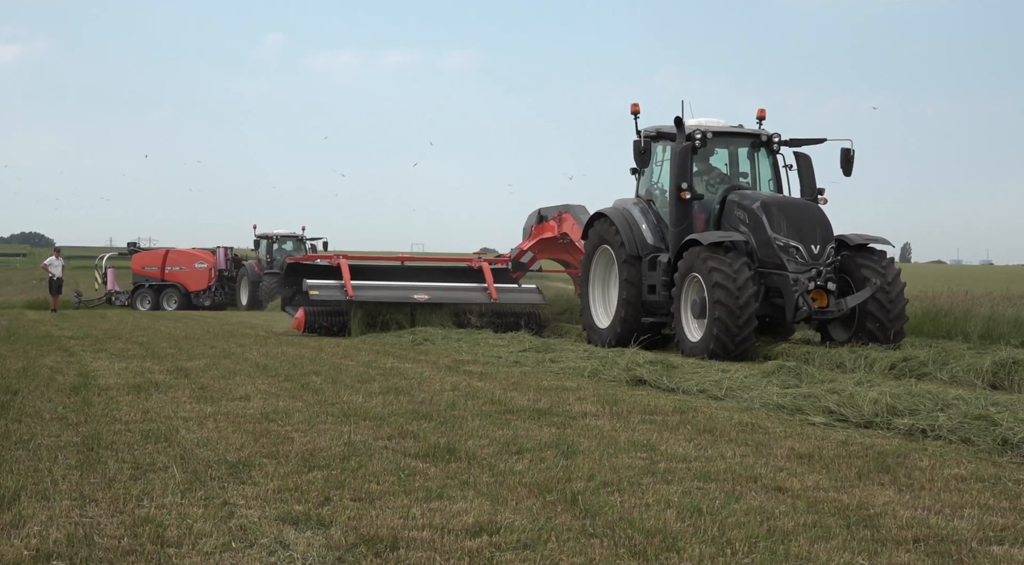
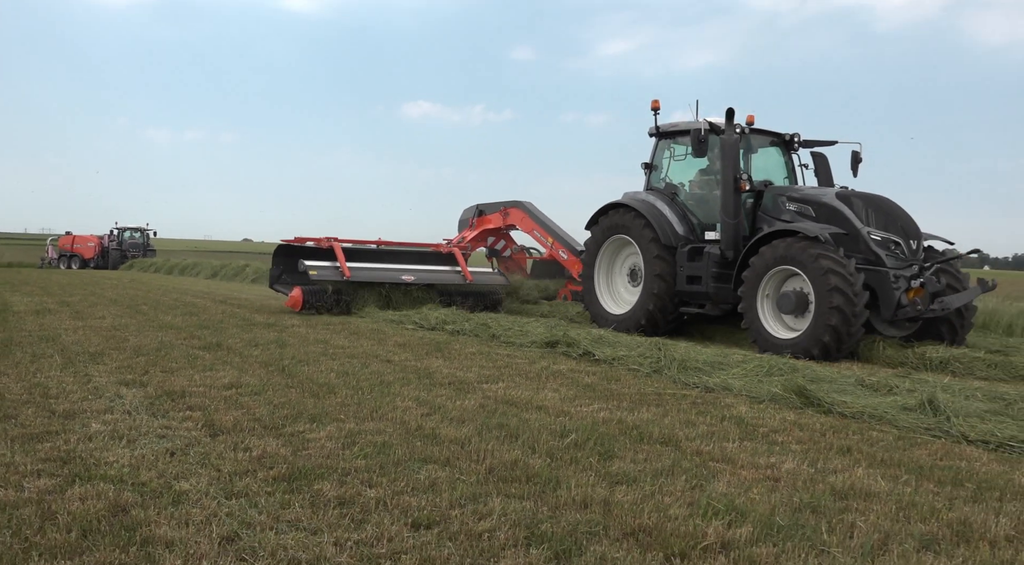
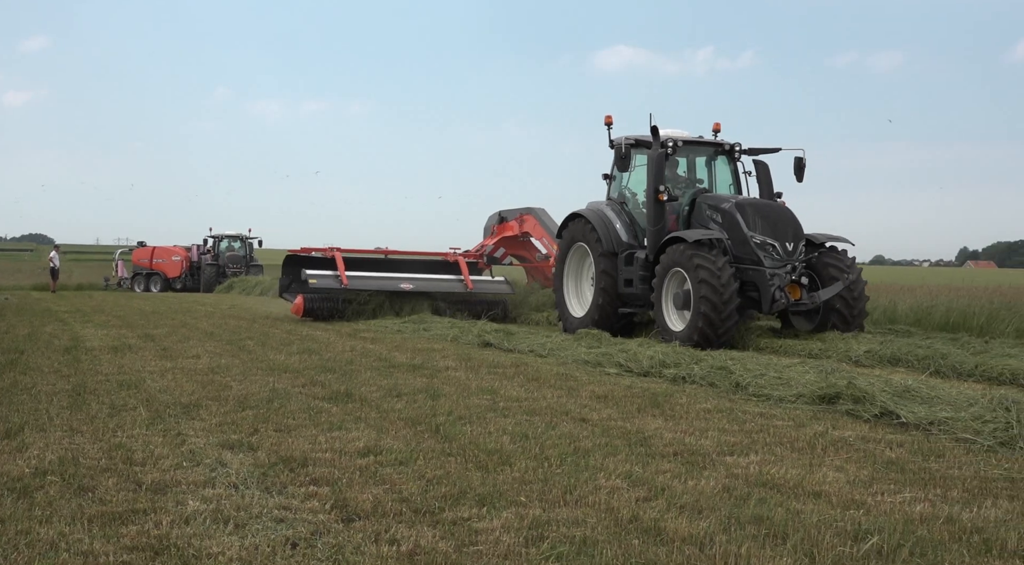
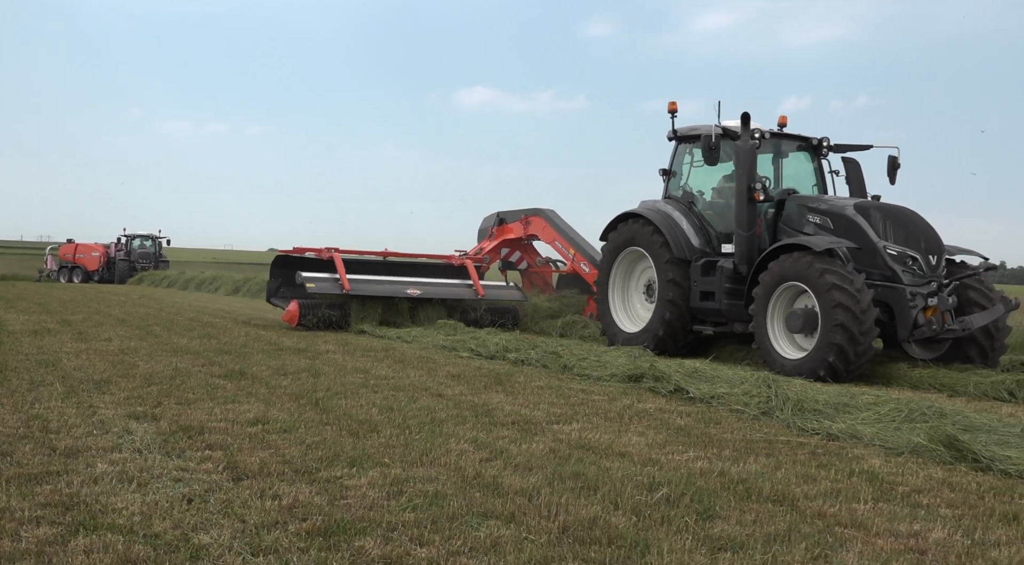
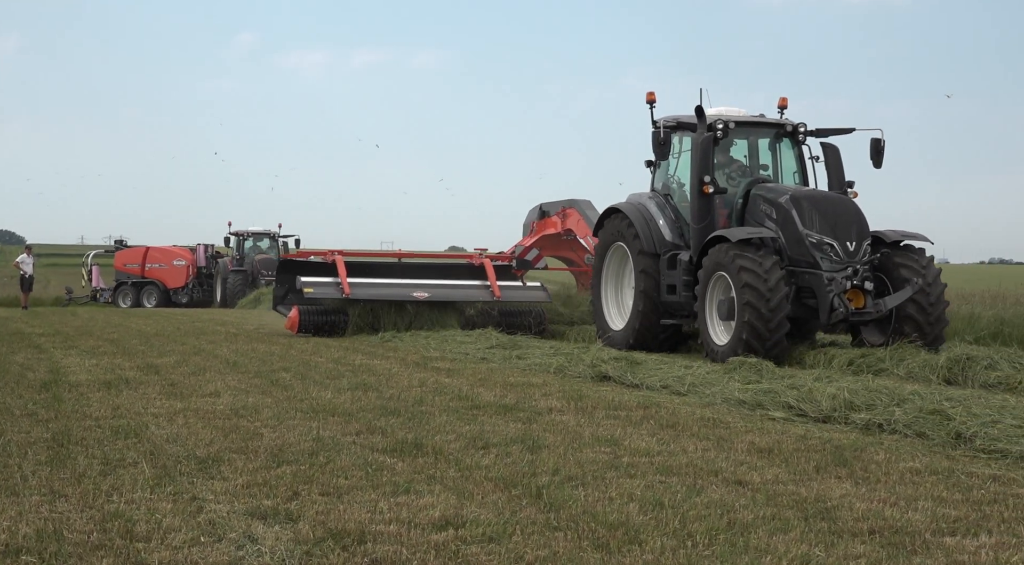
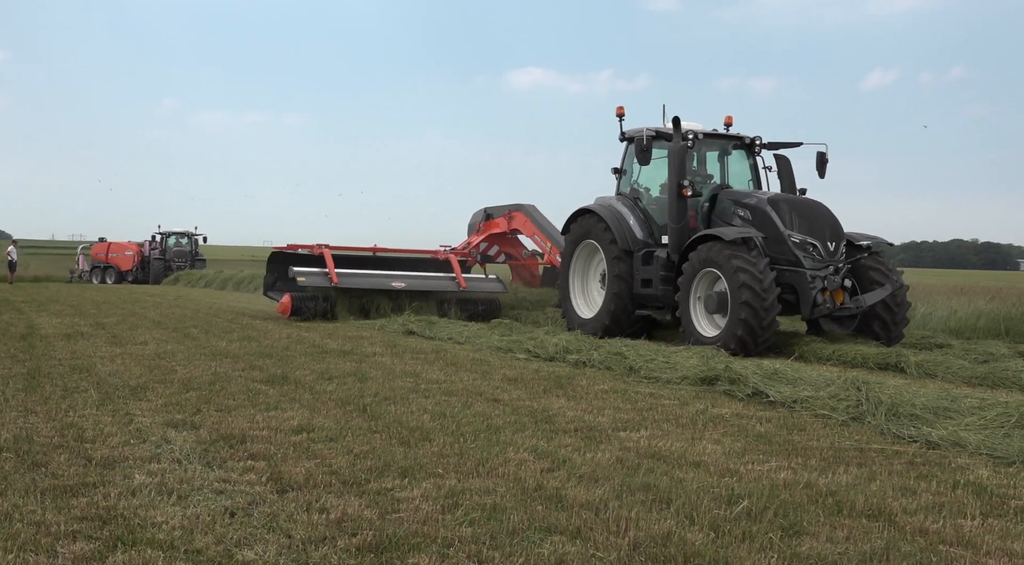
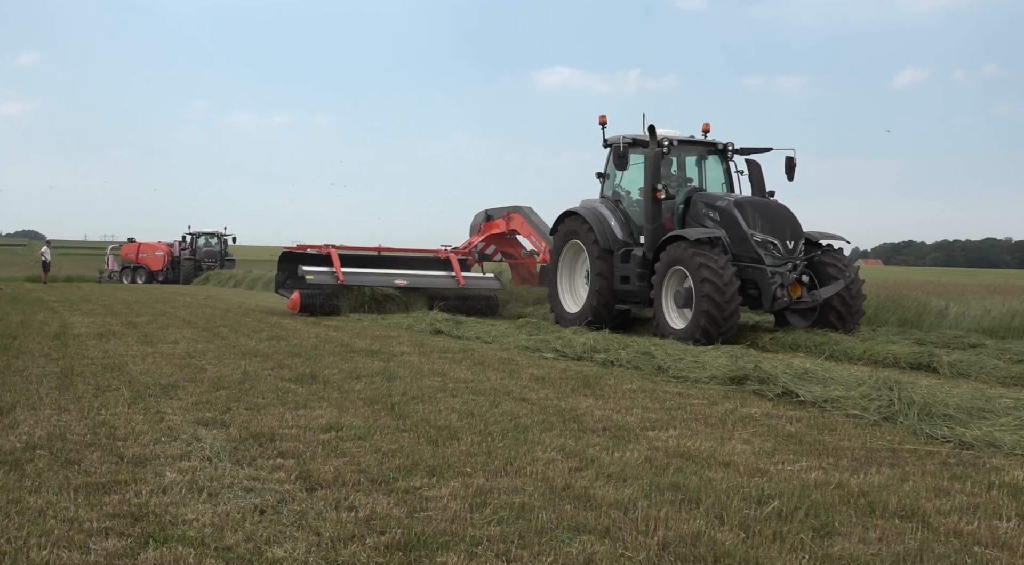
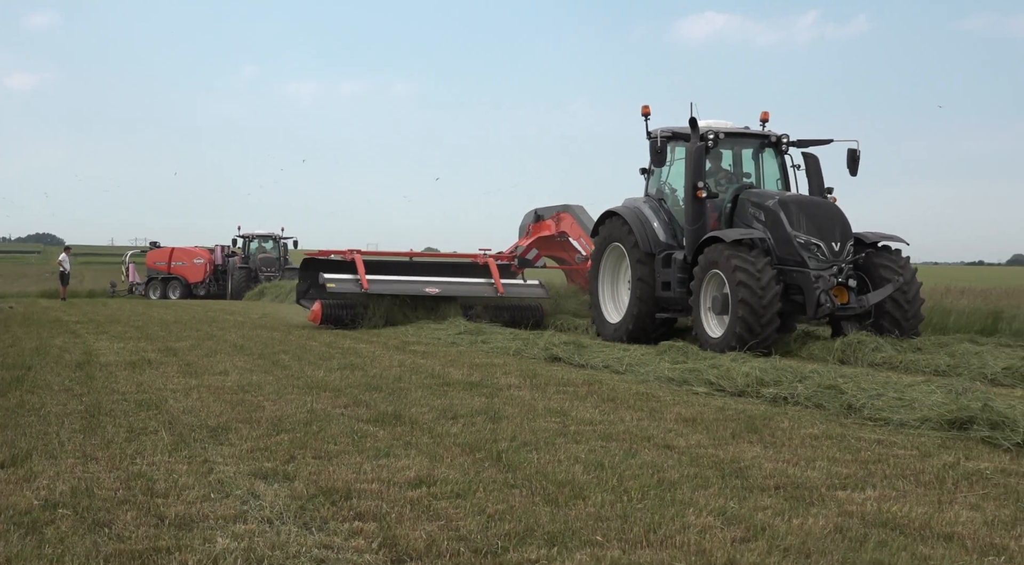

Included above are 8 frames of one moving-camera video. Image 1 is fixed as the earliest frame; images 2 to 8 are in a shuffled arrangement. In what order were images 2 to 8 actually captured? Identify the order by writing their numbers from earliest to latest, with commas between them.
5, 8, 3, 7, 6, 4, 2
